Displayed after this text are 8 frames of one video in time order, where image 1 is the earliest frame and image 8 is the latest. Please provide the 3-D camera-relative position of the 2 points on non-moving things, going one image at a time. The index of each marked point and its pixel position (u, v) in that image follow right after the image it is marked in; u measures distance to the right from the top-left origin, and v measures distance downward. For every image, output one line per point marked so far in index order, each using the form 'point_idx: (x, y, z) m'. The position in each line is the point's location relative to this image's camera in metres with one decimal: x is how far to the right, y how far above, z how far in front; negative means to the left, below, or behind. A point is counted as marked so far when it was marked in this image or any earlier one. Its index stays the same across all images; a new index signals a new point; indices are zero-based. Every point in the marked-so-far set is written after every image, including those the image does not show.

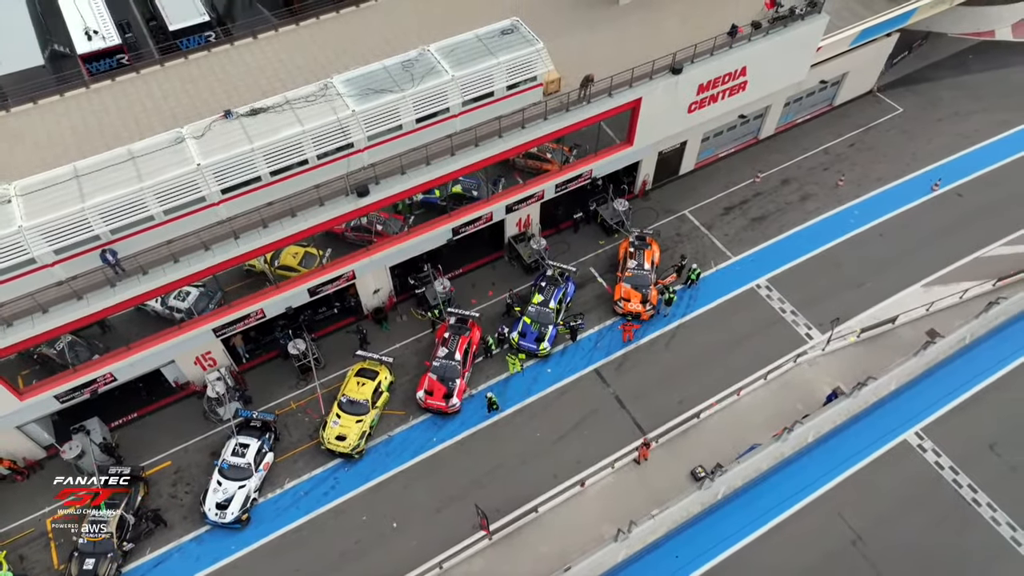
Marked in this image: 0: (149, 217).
0: (-10.7, +2.1, +19.4) m
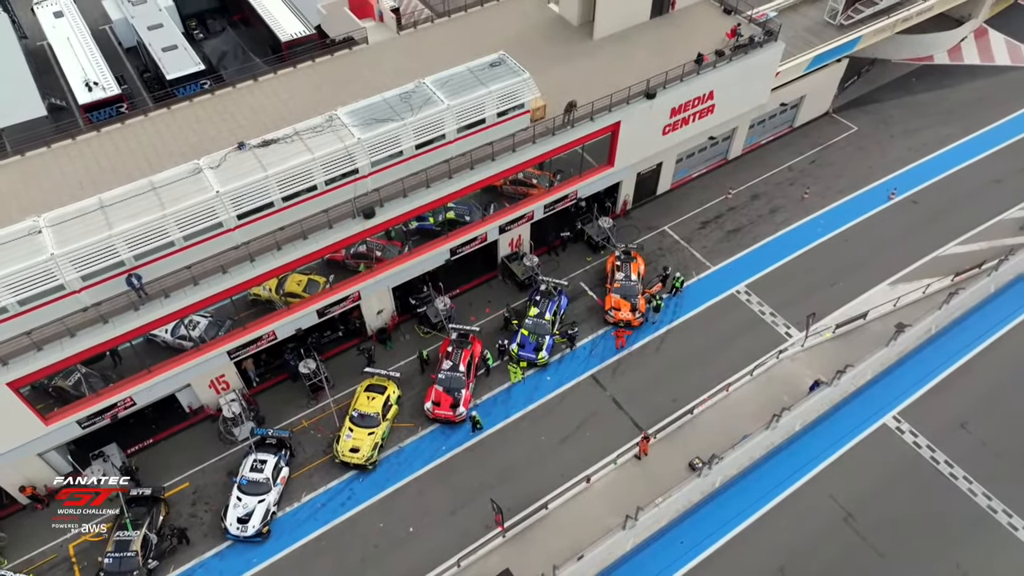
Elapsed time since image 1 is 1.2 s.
0: (-10.7, +1.4, +20.6) m
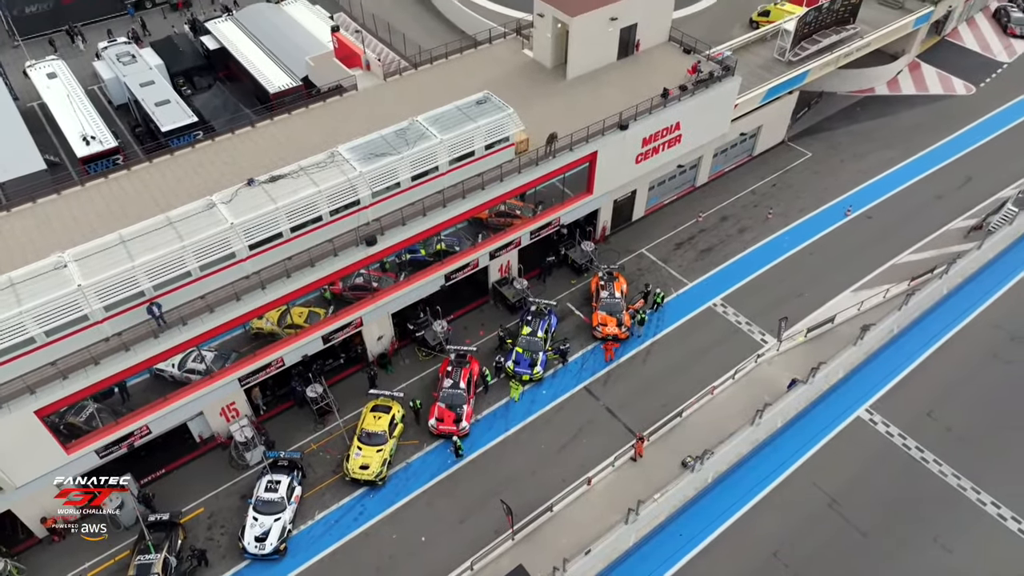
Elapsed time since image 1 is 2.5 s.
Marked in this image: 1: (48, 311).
0: (-10.8, +0.5, +21.9) m
1: (-14.0, -0.7, +20.0) m
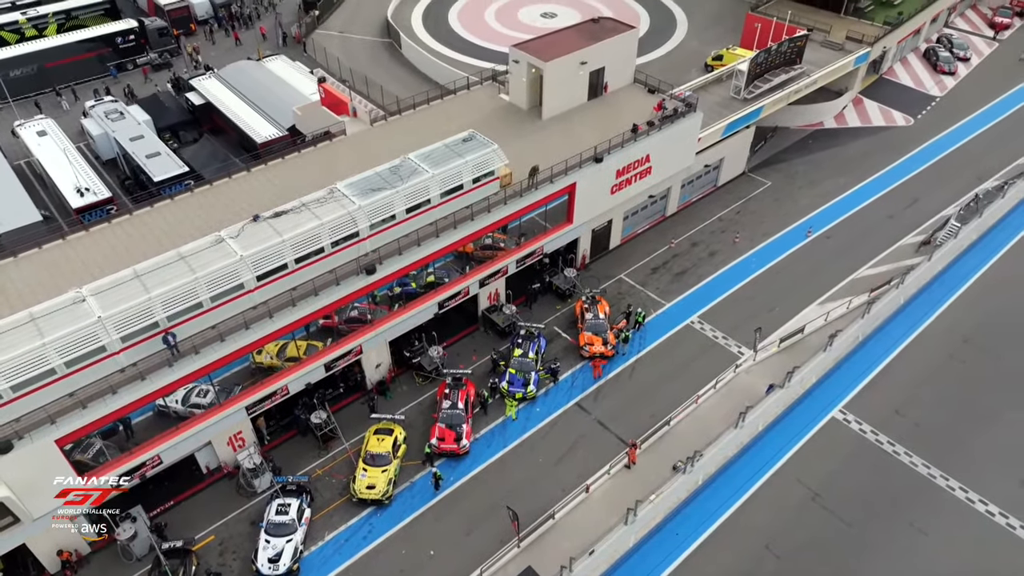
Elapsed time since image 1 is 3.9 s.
0: (-10.9, -0.5, +23.1) m
1: (-14.0, -1.7, +20.9) m
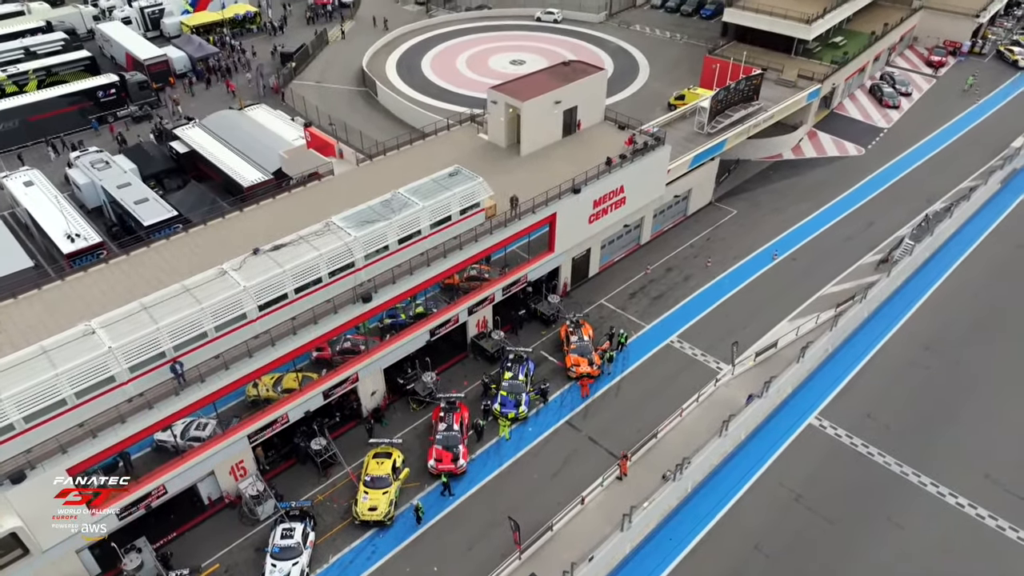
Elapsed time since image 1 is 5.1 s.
0: (-11.1, -1.6, +24.0) m
1: (-14.1, -2.8, +21.6) m
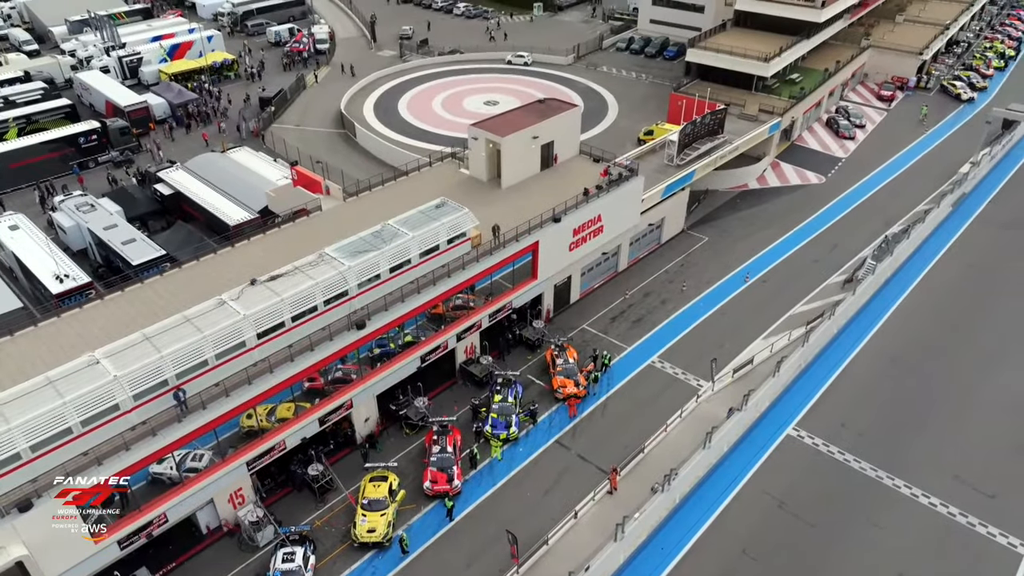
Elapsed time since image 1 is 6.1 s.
0: (-11.4, -2.7, +24.7) m
1: (-14.3, -3.8, +22.1) m
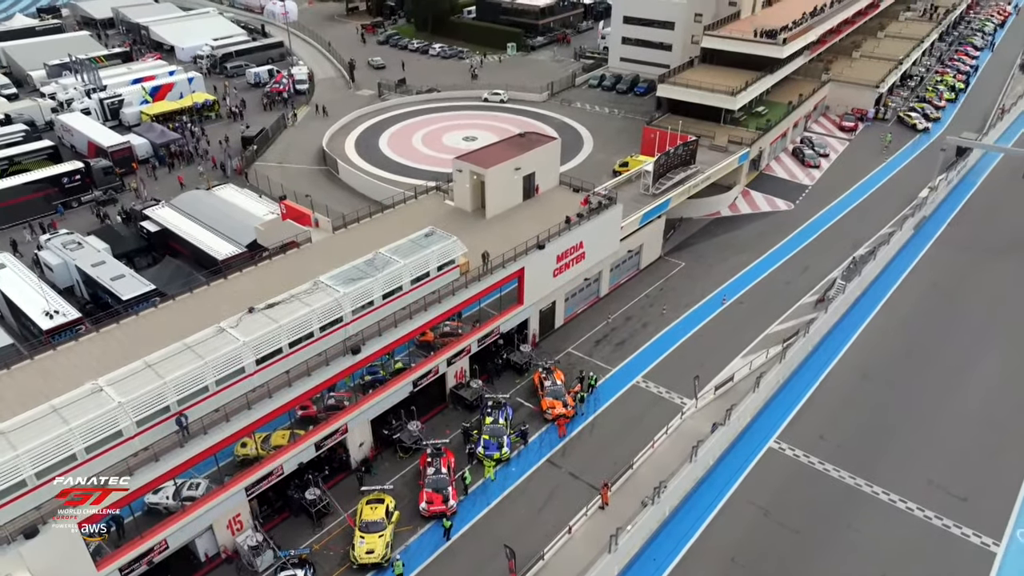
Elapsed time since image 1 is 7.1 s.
0: (-11.6, -3.8, +25.3) m
1: (-14.4, -4.8, +22.6) m
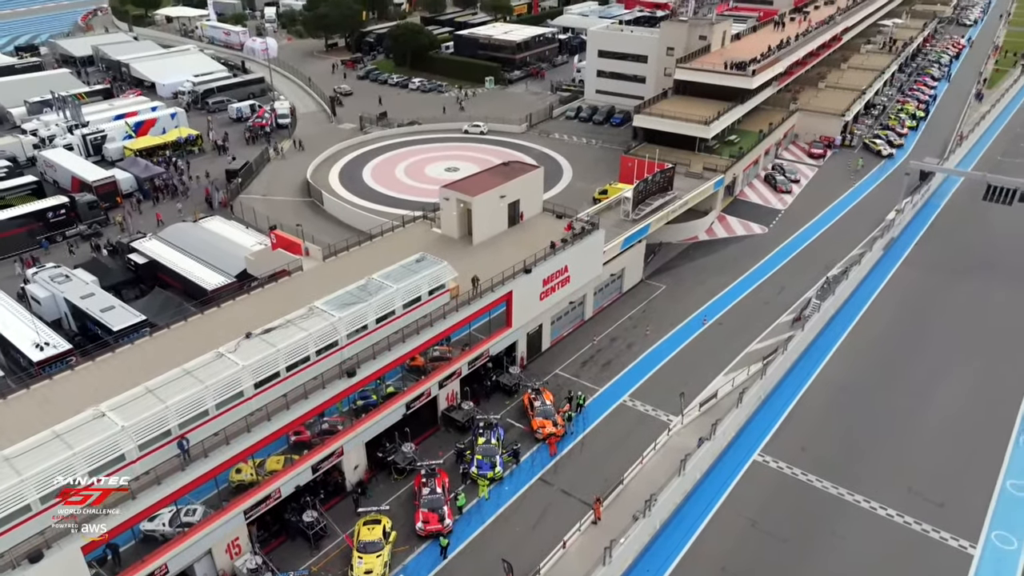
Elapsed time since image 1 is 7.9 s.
0: (-11.9, -4.8, +25.8) m
1: (-14.5, -5.7, +23.0) m
